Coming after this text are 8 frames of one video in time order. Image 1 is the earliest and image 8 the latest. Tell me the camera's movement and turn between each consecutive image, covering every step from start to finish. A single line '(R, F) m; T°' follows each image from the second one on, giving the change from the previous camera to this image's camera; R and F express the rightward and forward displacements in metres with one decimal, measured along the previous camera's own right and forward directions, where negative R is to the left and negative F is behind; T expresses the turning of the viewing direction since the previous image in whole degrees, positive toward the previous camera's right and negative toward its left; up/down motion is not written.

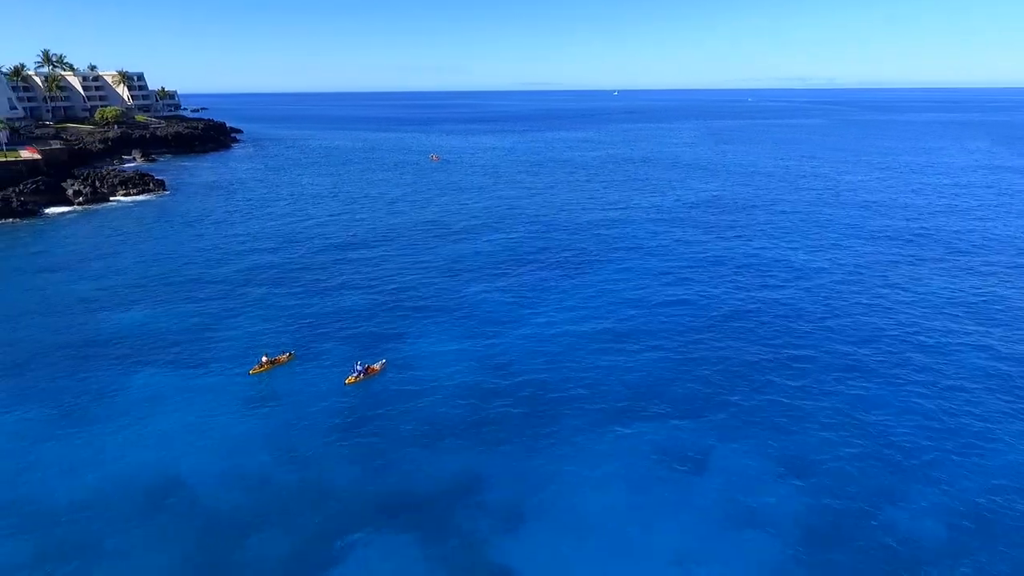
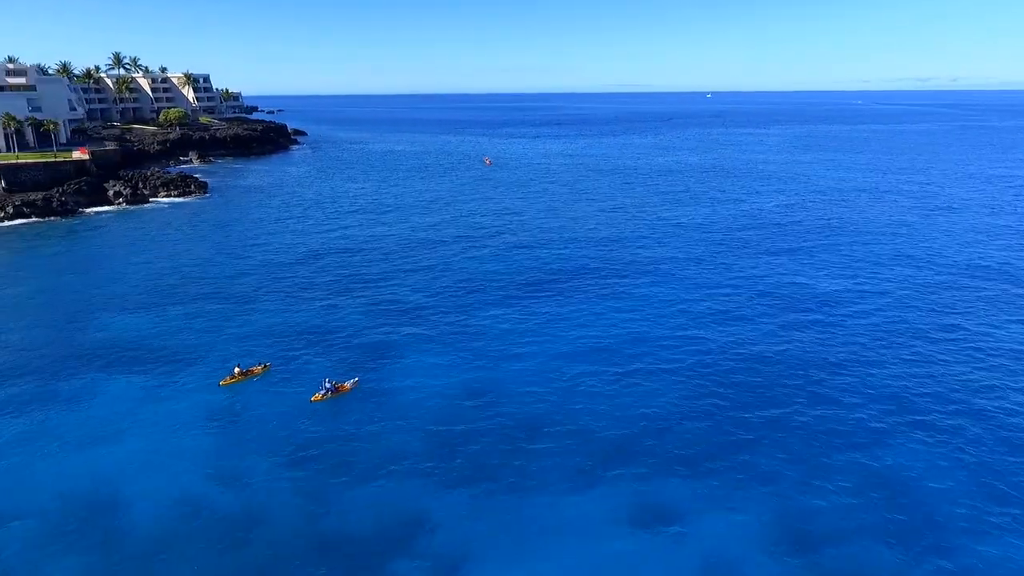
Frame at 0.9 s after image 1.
(+5.8, +2.1) m; -7°
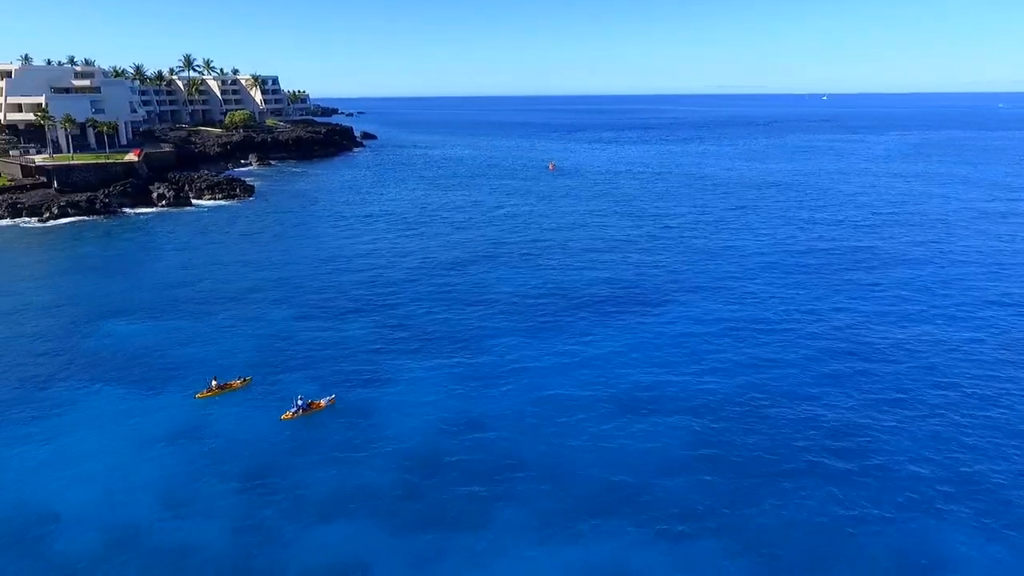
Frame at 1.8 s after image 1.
(+5.9, +2.8) m; -7°
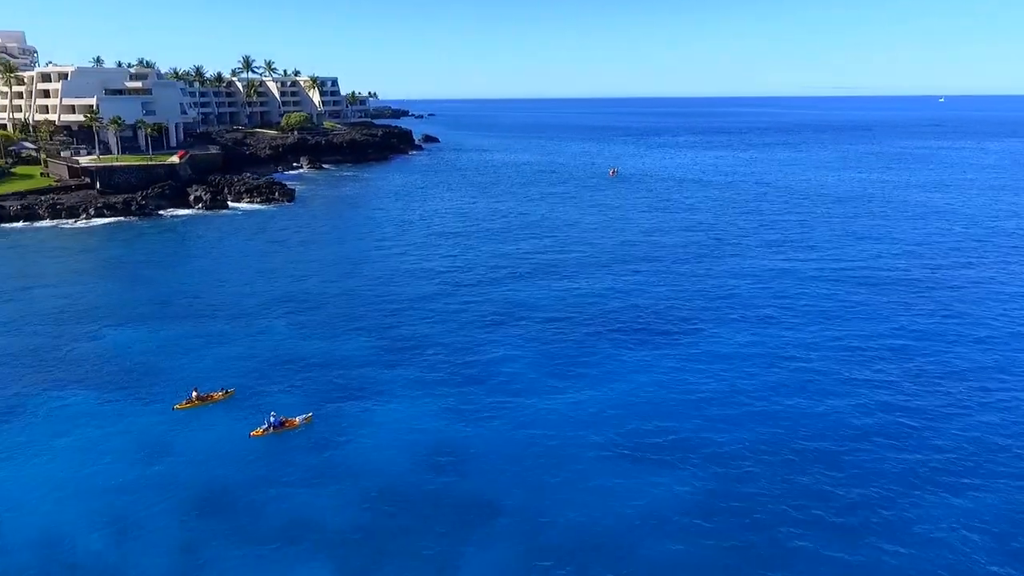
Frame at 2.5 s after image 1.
(+4.6, +3.4) m; -6°
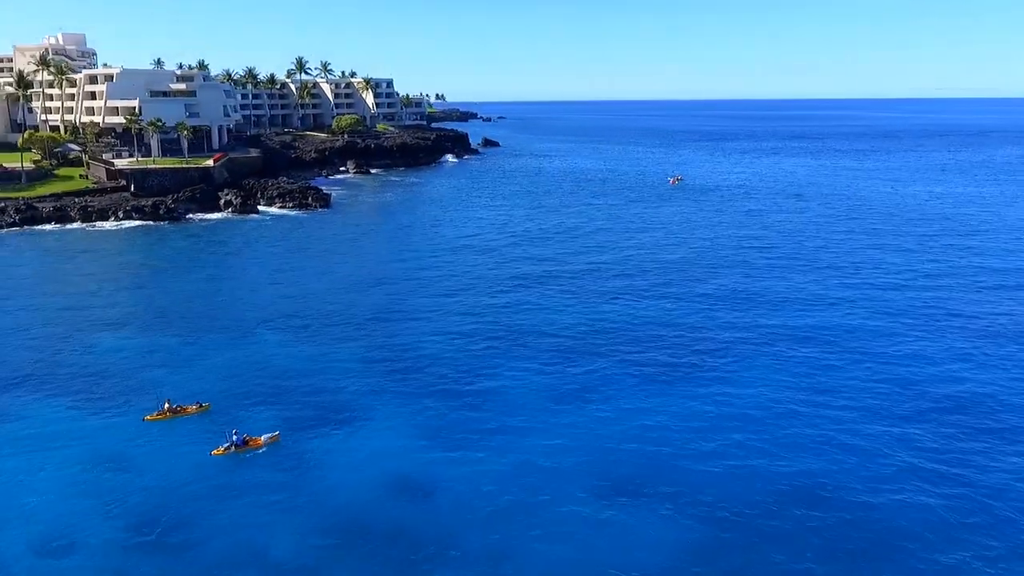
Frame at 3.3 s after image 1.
(+5.1, +3.8) m; -6°
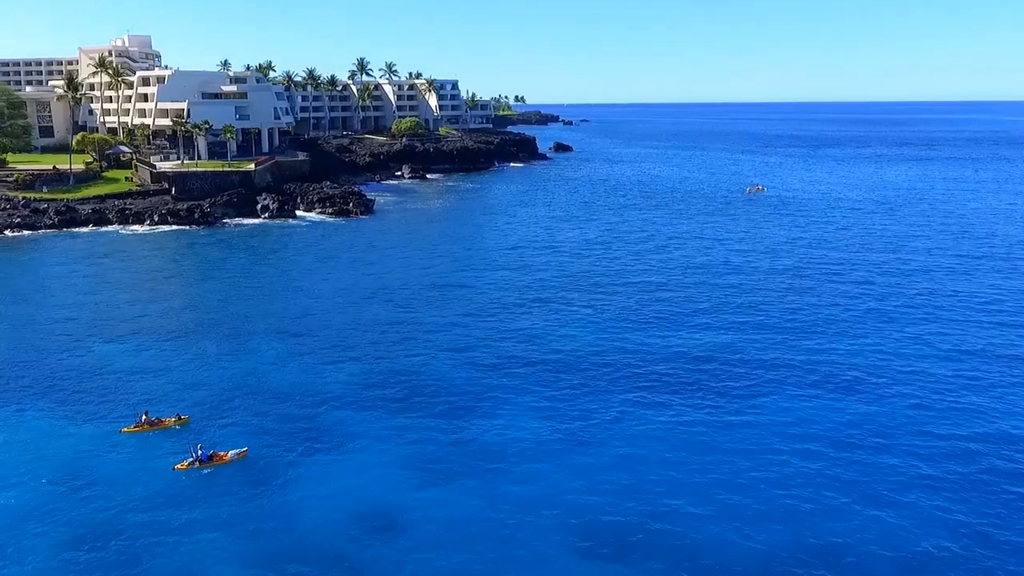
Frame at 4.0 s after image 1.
(+5.1, +4.7) m; -7°
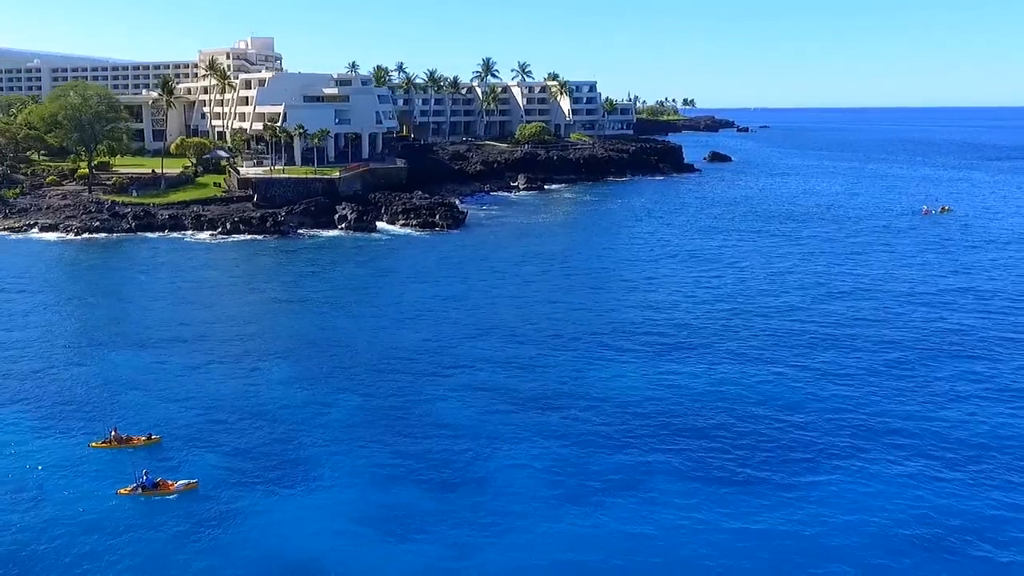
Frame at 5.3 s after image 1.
(+8.4, +9.9) m; -14°
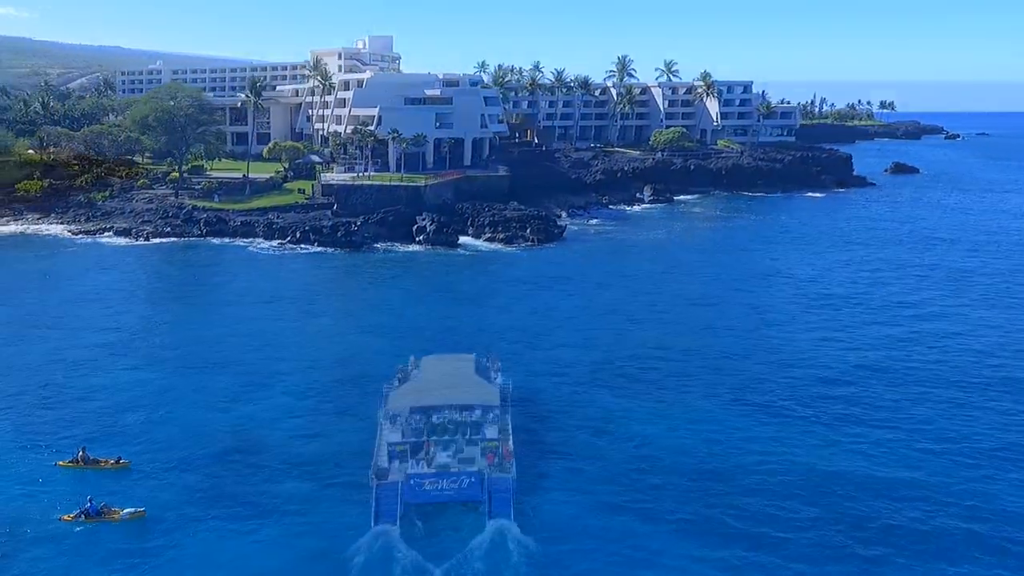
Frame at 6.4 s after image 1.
(+7.1, +10.3) m; -14°
